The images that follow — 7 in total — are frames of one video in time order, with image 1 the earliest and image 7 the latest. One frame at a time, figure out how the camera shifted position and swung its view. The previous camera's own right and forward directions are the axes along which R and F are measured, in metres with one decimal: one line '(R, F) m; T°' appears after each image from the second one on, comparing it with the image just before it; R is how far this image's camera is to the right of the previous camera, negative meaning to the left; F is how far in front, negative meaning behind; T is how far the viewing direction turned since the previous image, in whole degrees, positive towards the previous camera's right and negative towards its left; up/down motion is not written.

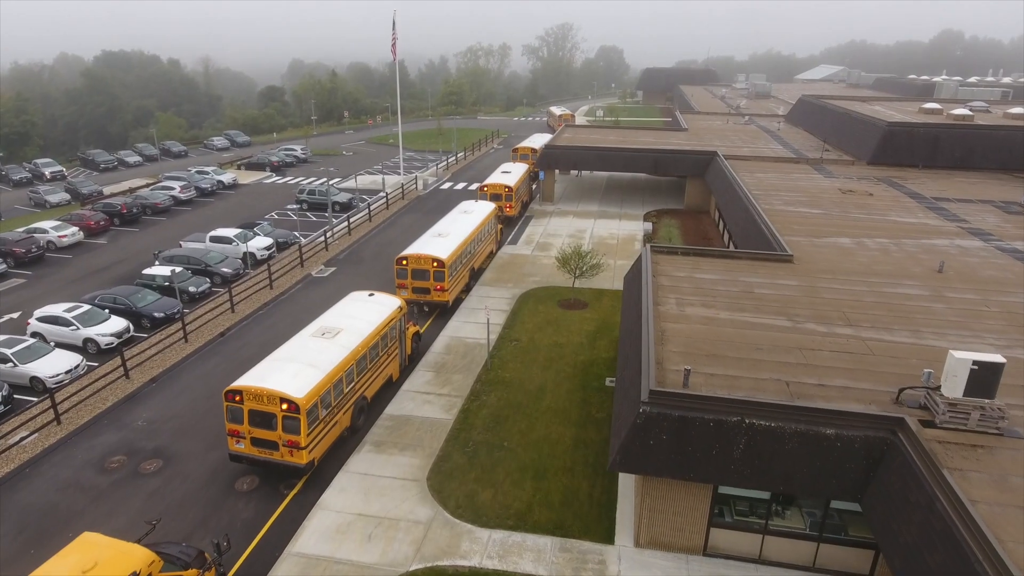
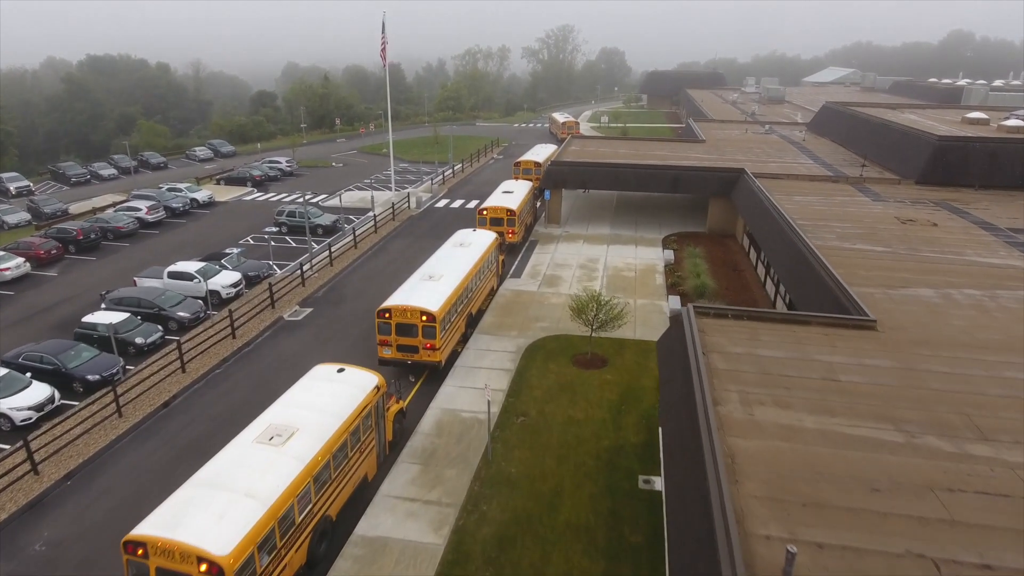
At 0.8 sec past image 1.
(-0.2, +4.1) m; 0°
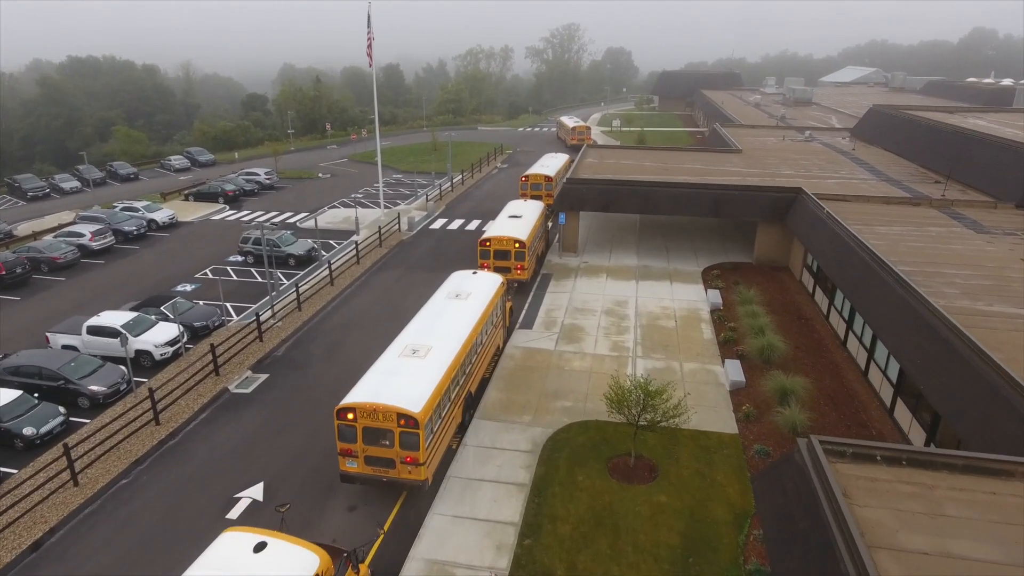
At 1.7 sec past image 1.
(-0.3, +5.8) m; 0°
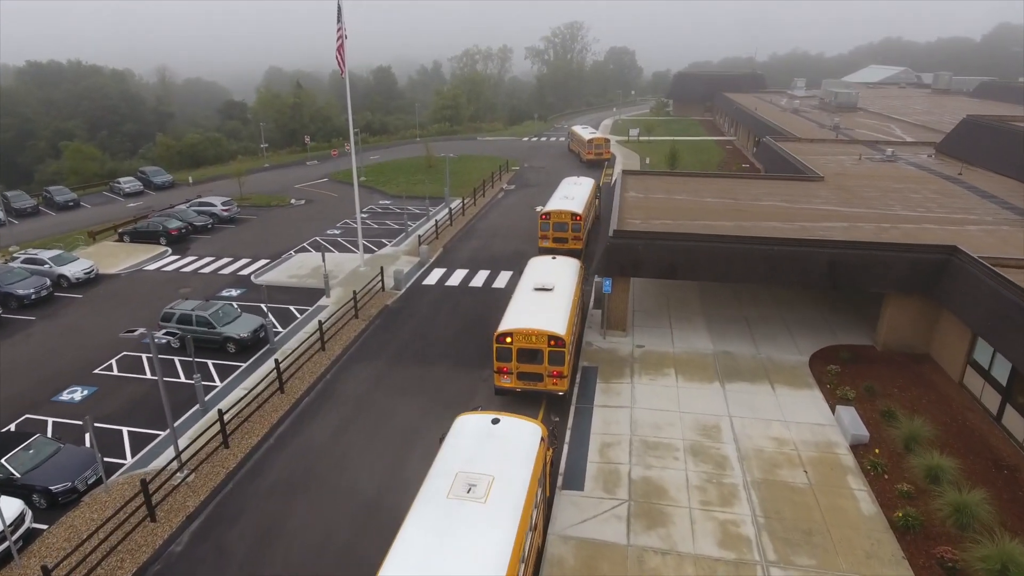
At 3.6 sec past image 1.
(-1.0, +8.4) m; 0°
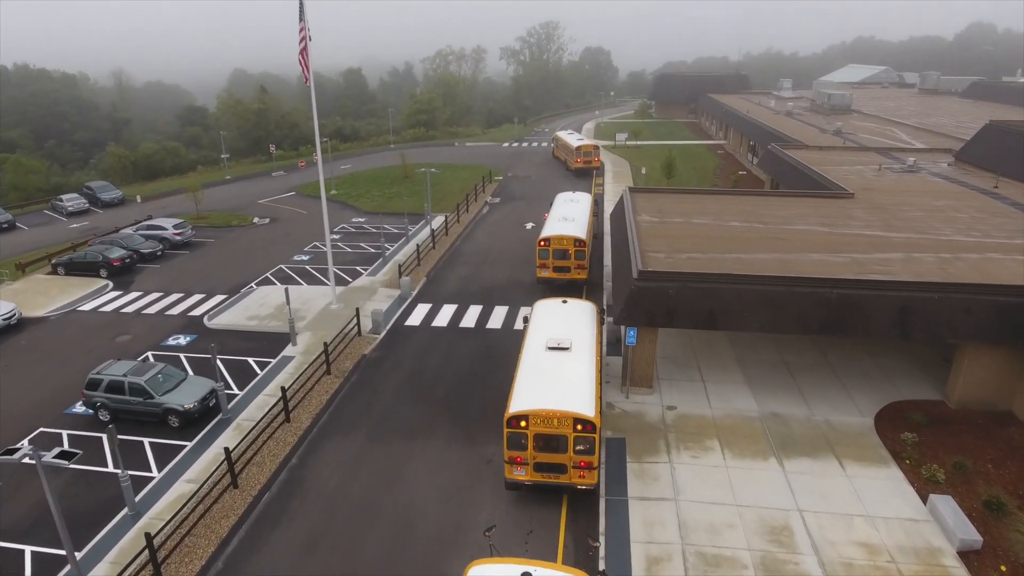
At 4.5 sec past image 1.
(-0.8, +3.7) m; +2°
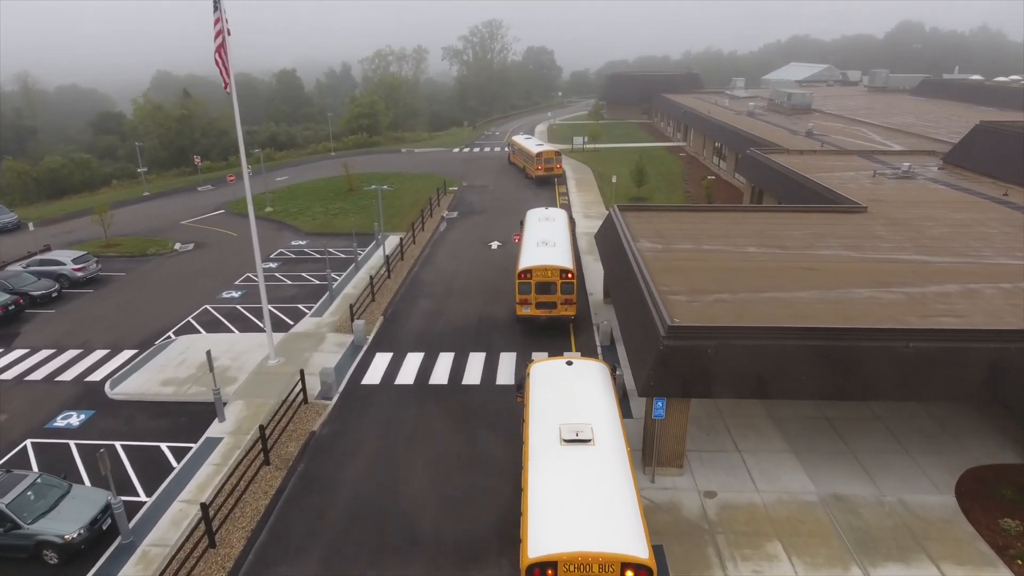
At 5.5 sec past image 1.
(-1.0, +4.0) m; +5°
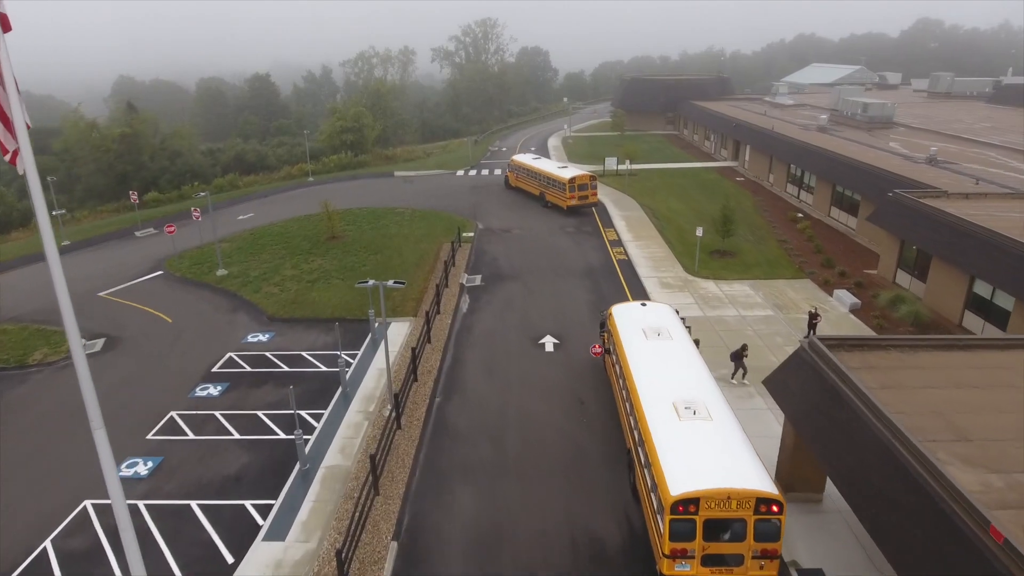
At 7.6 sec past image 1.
(-2.7, +10.8) m; +1°
